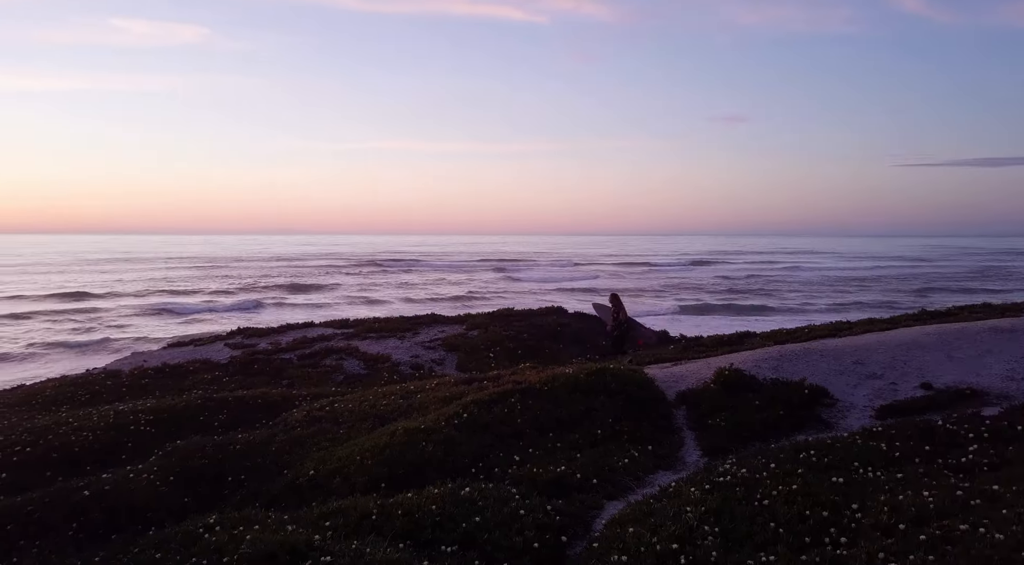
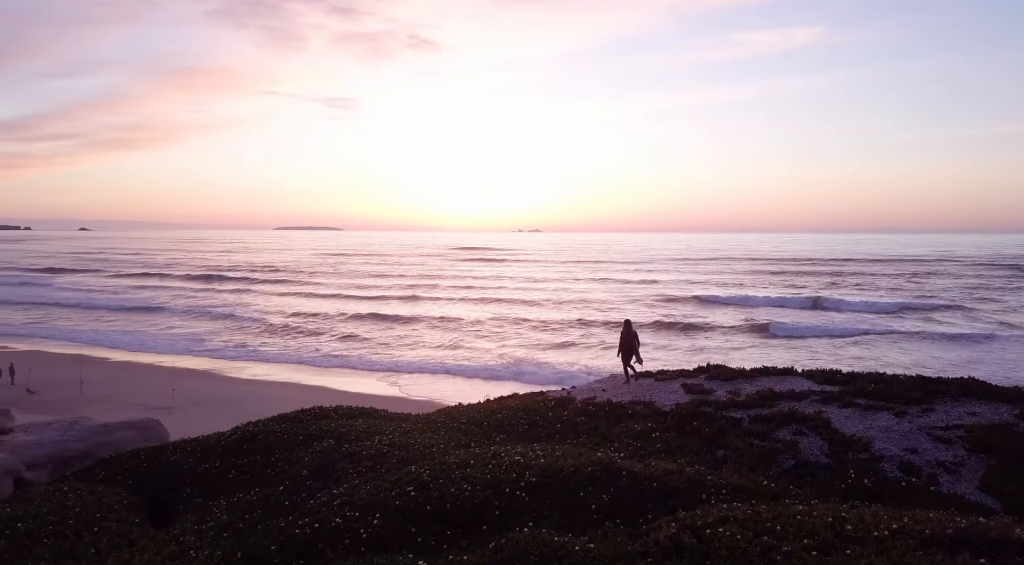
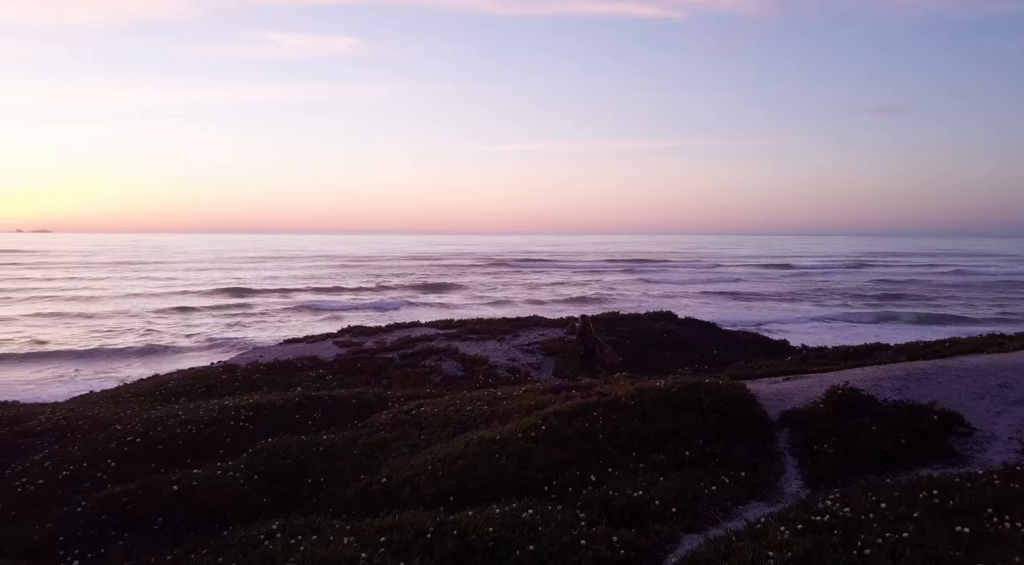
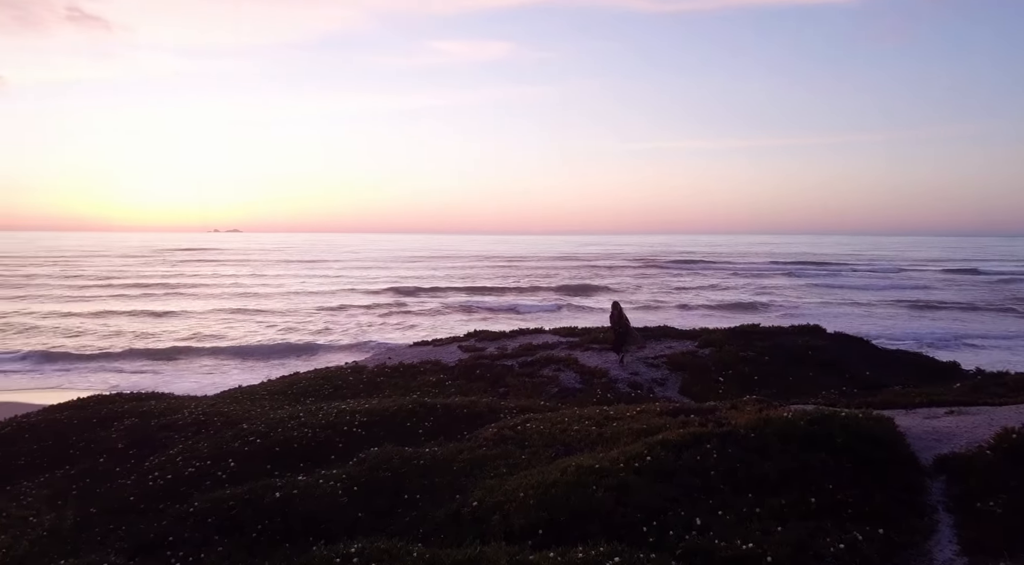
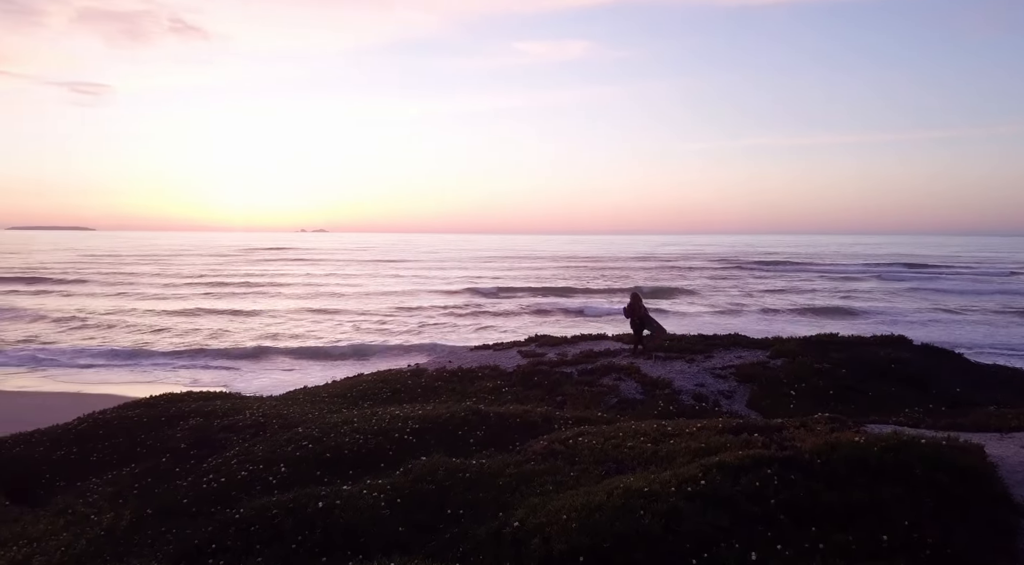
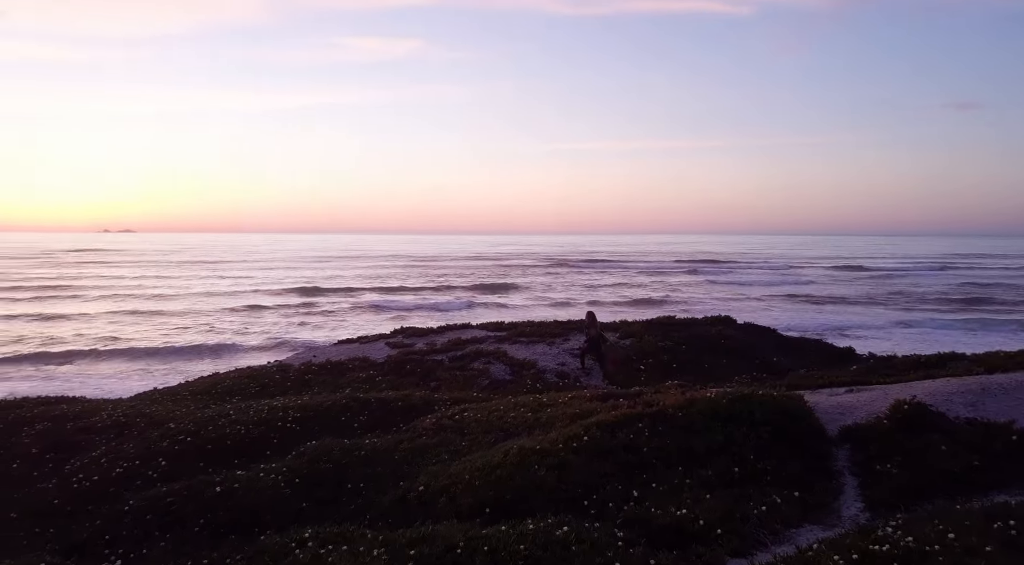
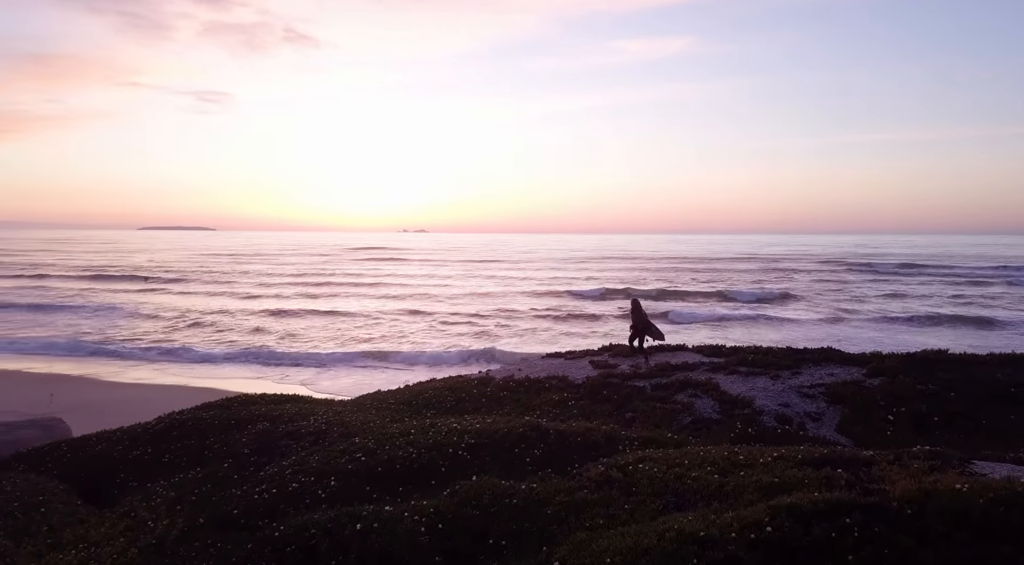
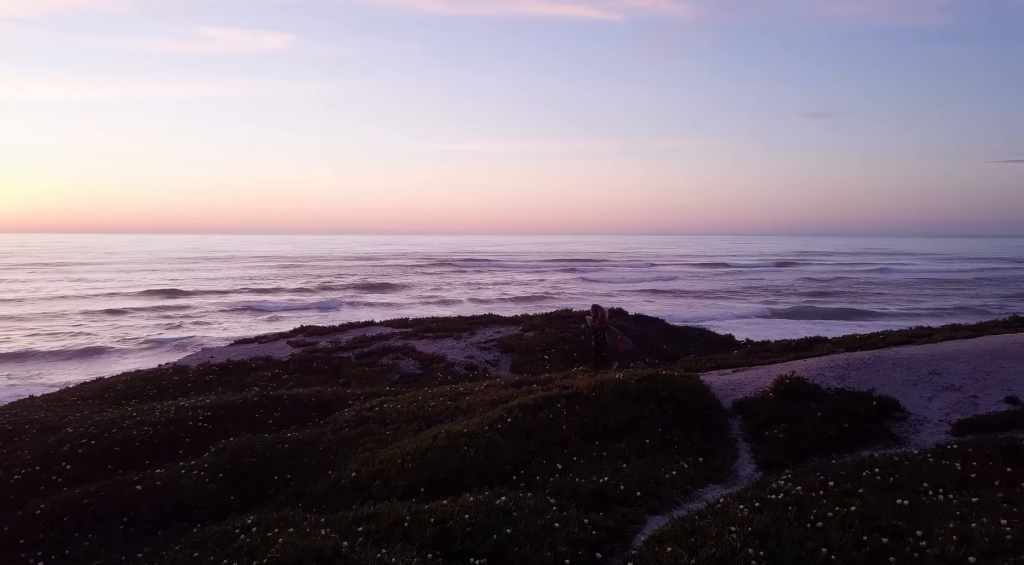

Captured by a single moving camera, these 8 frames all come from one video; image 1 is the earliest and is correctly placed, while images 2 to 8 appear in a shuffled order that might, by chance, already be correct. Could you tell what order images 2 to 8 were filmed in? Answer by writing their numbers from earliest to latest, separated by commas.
8, 3, 6, 4, 5, 7, 2
